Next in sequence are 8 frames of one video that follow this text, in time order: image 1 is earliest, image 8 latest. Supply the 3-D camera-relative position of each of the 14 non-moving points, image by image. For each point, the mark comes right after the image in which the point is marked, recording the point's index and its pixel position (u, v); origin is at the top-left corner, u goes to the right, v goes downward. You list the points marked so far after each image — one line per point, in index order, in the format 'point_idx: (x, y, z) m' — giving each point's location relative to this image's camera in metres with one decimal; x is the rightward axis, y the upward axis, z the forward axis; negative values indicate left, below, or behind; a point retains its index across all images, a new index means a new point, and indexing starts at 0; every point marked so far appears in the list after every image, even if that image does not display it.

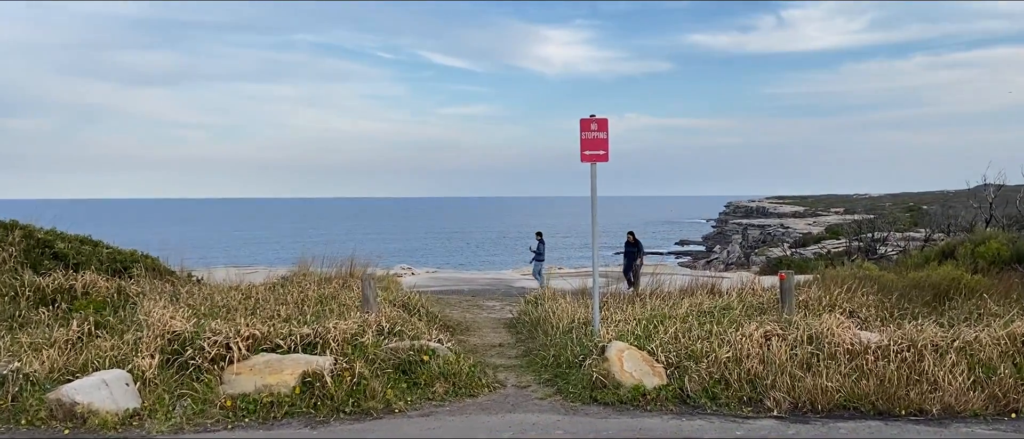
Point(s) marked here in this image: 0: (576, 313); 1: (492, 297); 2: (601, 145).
0: (+0.7, -1.0, +9.0) m
1: (-0.3, -1.3, +15.0) m
2: (+0.8, +0.7, +7.9) m
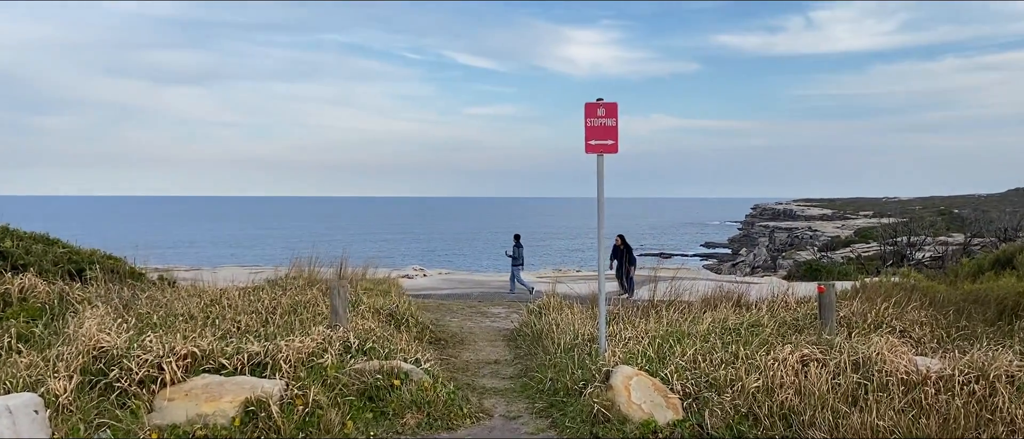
0: (+0.6, -1.0, +7.9) m
1: (-0.2, -1.3, +13.9) m
2: (+0.8, +0.7, +6.8) m
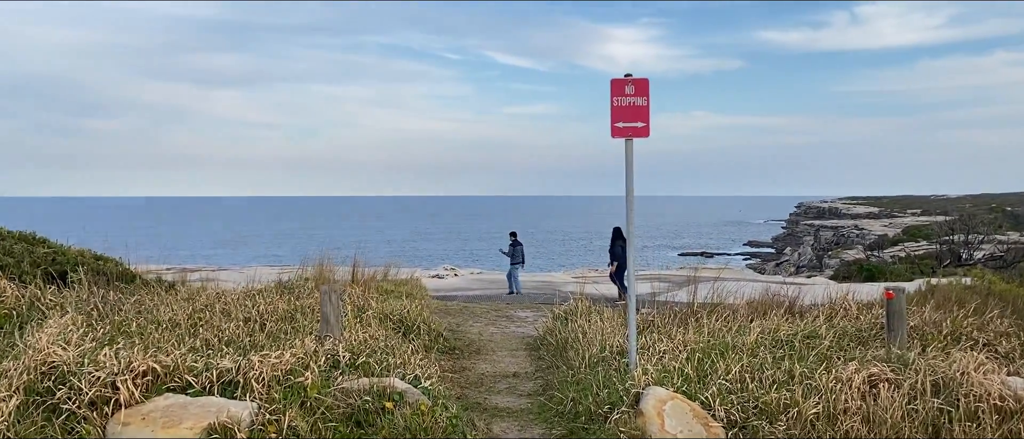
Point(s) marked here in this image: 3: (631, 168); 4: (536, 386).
0: (+0.8, -0.9, +6.9) m
1: (+0.2, -1.3, +13.0) m
2: (+0.9, +0.7, +5.8) m
3: (+0.8, +0.3, +6.0) m
4: (+0.2, -1.3, +6.8) m
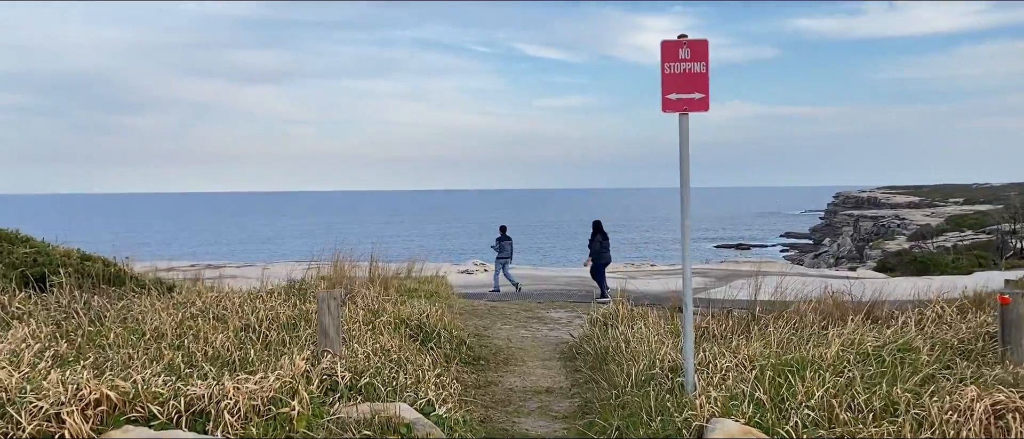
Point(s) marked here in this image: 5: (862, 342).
0: (+1.0, -0.9, +6.0) m
1: (+0.7, -1.2, +12.0) m
2: (+1.0, +0.7, +4.8) m
3: (+1.0, +0.4, +4.9) m
4: (+0.4, -1.2, +5.8) m
5: (+2.2, -0.8, +5.4) m
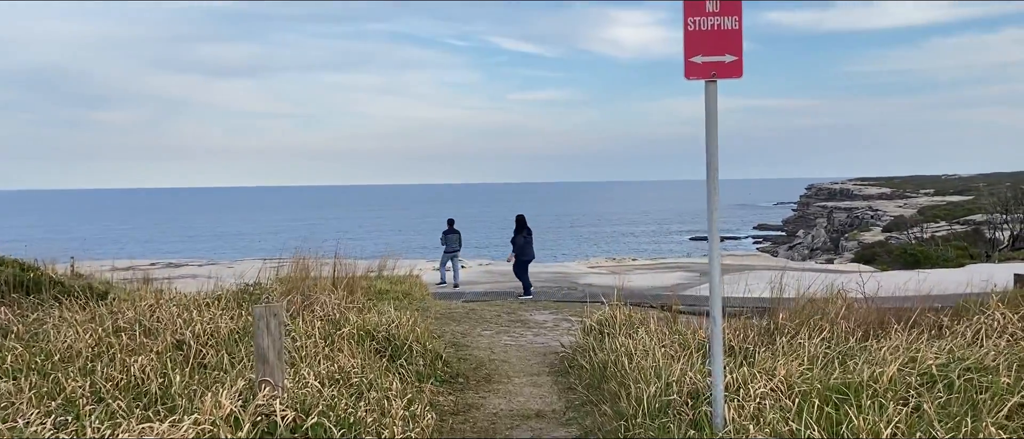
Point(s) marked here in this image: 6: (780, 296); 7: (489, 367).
0: (+0.9, -0.9, +5.0) m
1: (+0.4, -1.1, +11.0) m
2: (+1.0, +0.8, +3.8) m
3: (+0.9, +0.4, +4.0) m
4: (+0.3, -1.2, +4.8) m
5: (+2.1, -0.7, +4.4) m
6: (+2.4, -0.7, +7.8) m
7: (-0.2, -1.1, +6.5) m
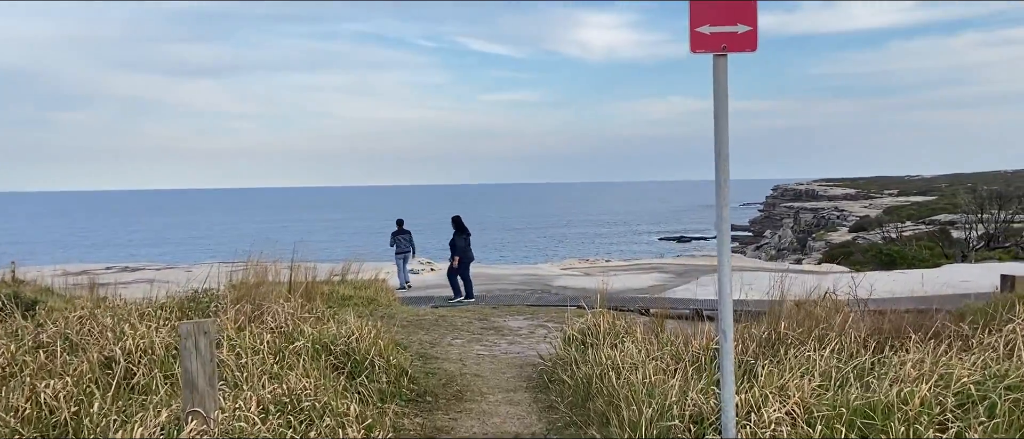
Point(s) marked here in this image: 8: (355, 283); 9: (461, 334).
0: (+0.8, -0.8, +4.4) m
1: (+0.1, -1.1, +10.4) m
2: (+0.9, +0.8, +3.3) m
3: (+0.8, +0.4, +3.4) m
4: (+0.2, -1.2, +4.2) m
5: (+2.0, -0.7, +3.9) m
6: (+2.2, -0.7, +7.3) m
7: (-0.3, -1.1, +5.9) m
8: (-2.0, -0.8, +11.3) m
9: (-0.5, -1.1, +8.5) m
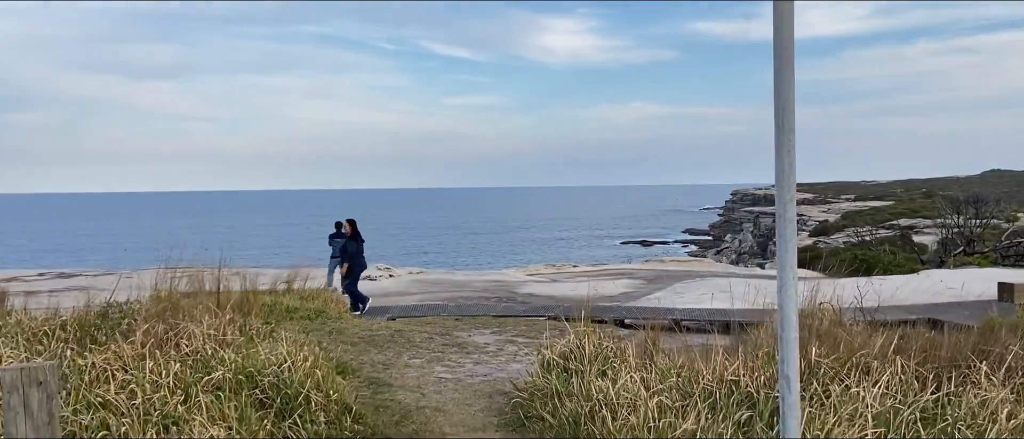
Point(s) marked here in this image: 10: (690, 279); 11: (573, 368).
0: (+0.7, -0.8, +3.4) m
1: (-0.3, -1.1, +9.4) m
2: (+0.8, +0.8, +2.3) m
3: (+0.8, +0.4, +2.4) m
4: (+0.1, -1.2, +3.2) m
5: (+1.9, -0.7, +3.0) m
6: (+2.0, -0.7, +6.4) m
7: (-0.5, -1.1, +4.8) m
8: (-2.4, -0.9, +10.2) m
9: (-0.8, -1.1, +7.4) m
10: (+3.9, -1.0, +17.4) m
11: (+0.3, -0.9, +5.1) m
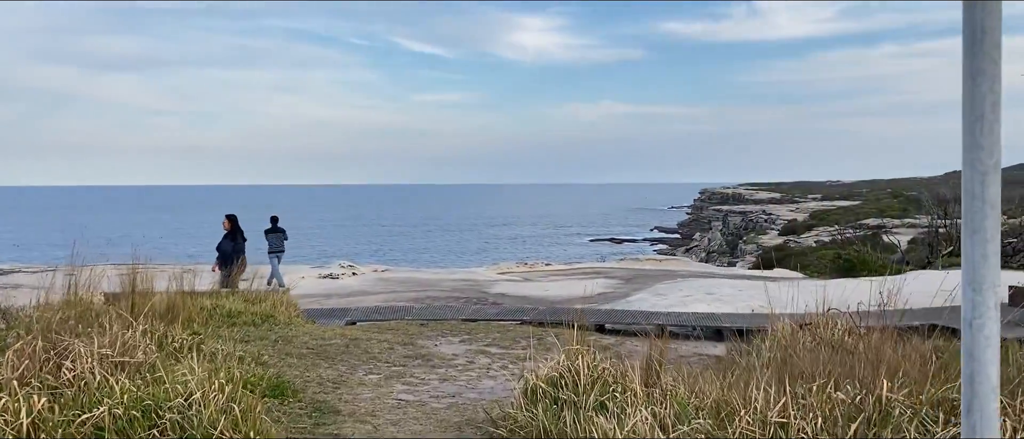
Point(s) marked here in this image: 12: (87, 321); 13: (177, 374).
0: (+0.6, -0.8, +2.4) m
1: (-0.6, -1.1, +8.4) m
2: (+0.8, +0.8, +1.3) m
3: (+0.8, +0.5, +1.4) m
4: (0.0, -1.2, +2.2) m
5: (+1.8, -0.7, +2.0) m
6: (+1.8, -0.7, +5.4) m
7: (-0.6, -1.1, +3.8) m
8: (-2.7, -0.8, +9.1) m
9: (-1.0, -1.1, +6.4) m
10: (+3.3, -0.9, +16.5) m
11: (+0.2, -0.8, +4.1) m
12: (-2.5, -0.6, +5.3) m
13: (-1.5, -0.8, +4.2) m
